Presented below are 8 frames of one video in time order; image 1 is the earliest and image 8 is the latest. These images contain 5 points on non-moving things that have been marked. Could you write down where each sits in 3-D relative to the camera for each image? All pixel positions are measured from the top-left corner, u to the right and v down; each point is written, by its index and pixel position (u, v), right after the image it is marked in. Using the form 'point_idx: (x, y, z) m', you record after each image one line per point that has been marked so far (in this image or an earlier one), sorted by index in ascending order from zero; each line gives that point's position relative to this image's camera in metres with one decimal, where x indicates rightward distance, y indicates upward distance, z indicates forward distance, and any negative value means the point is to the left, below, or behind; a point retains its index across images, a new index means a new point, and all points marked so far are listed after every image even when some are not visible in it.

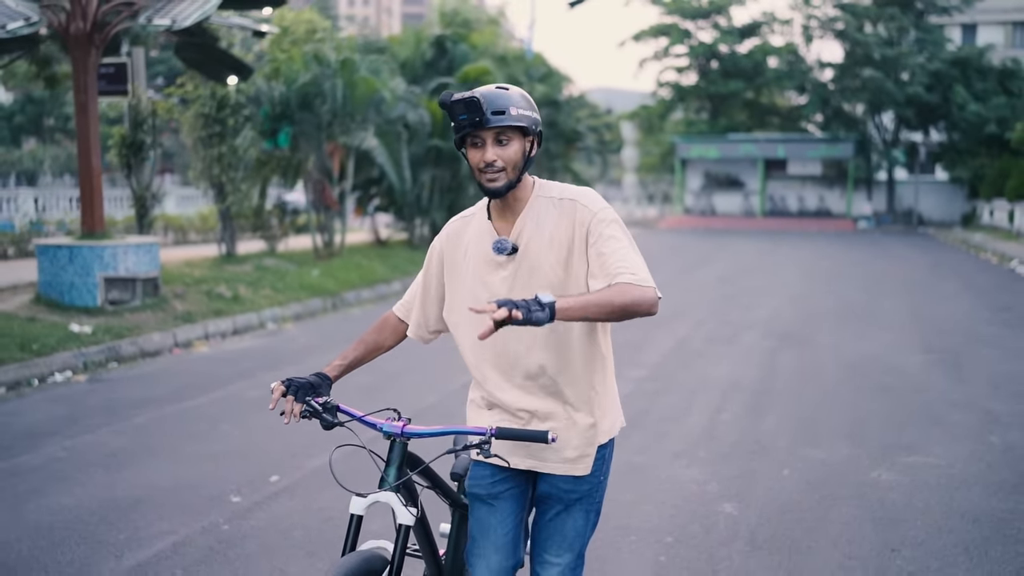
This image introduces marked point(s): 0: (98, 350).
0: (-3.8, -0.6, +9.6) m
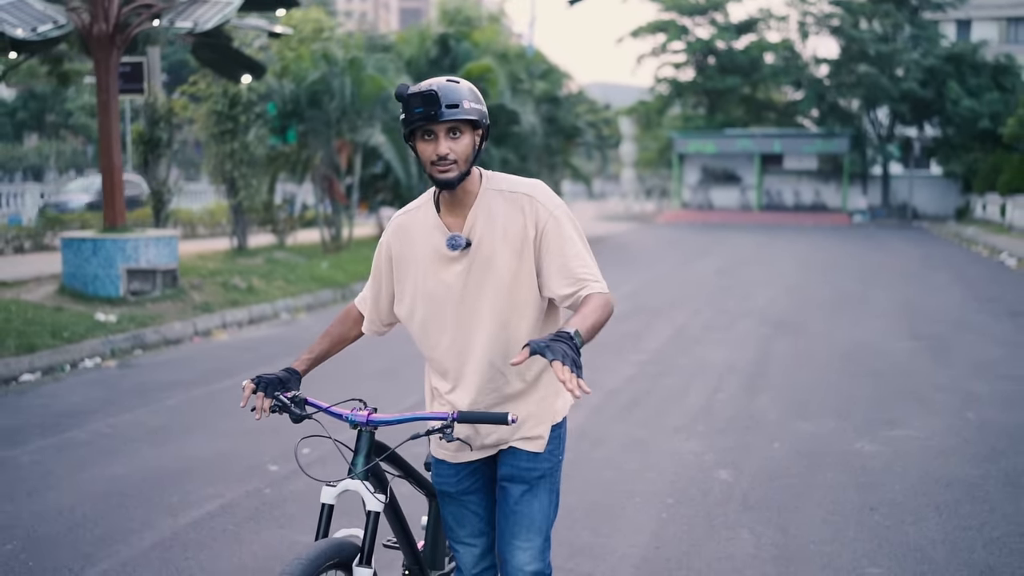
0: (-3.8, -0.5, +10.1) m
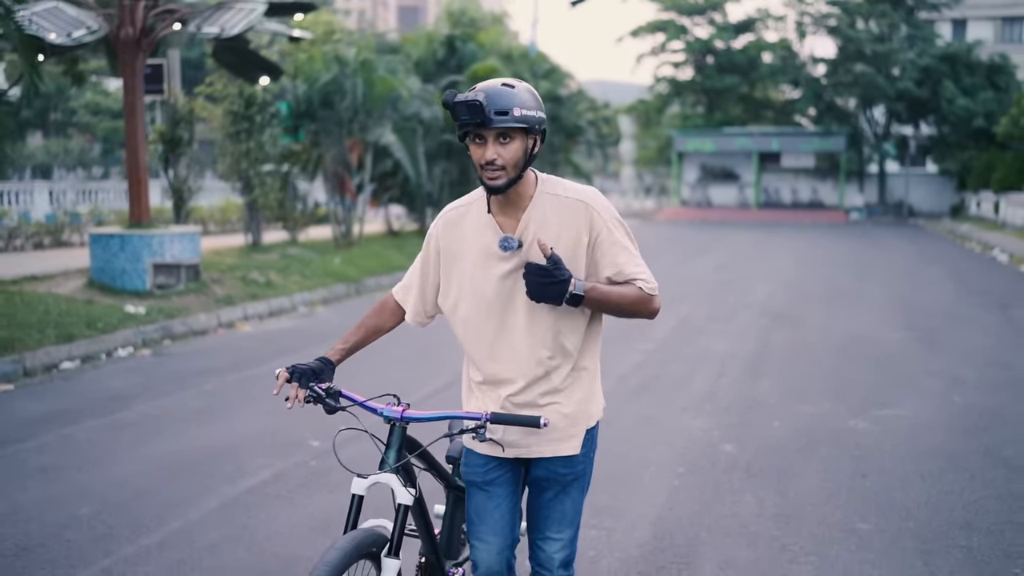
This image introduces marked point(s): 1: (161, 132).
0: (-3.6, -0.4, +10.6) m
1: (-5.0, +2.2, +14.8) m
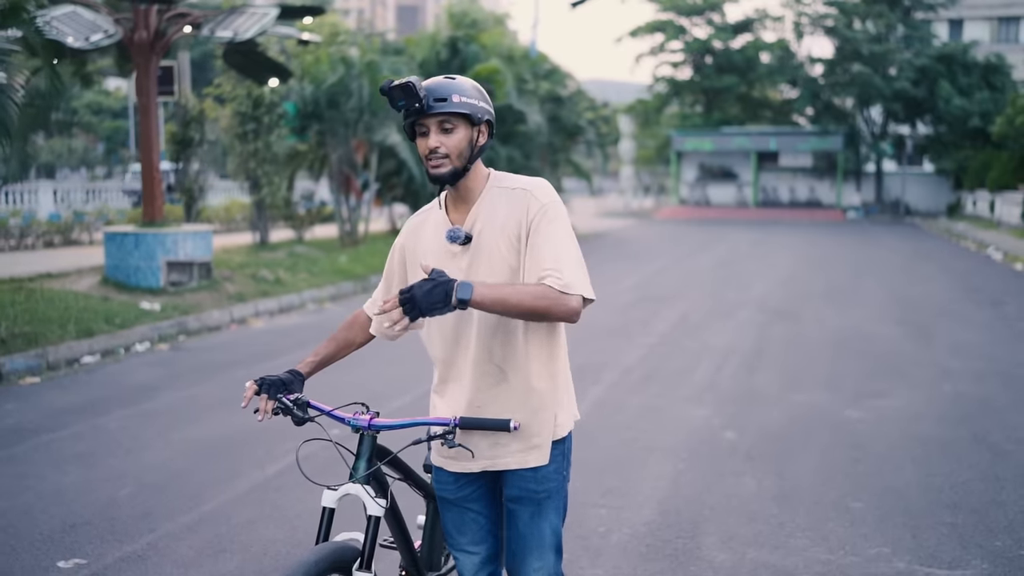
0: (-3.6, -0.4, +10.9) m
1: (-4.9, +2.3, +15.1) m
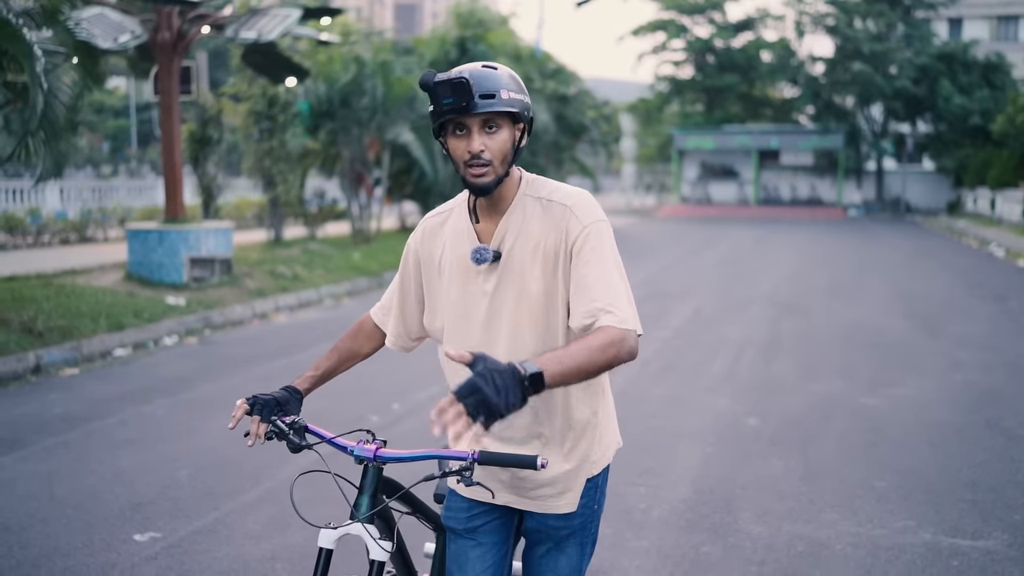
0: (-3.4, -0.3, +11.1) m
1: (-4.7, +2.3, +15.4) m
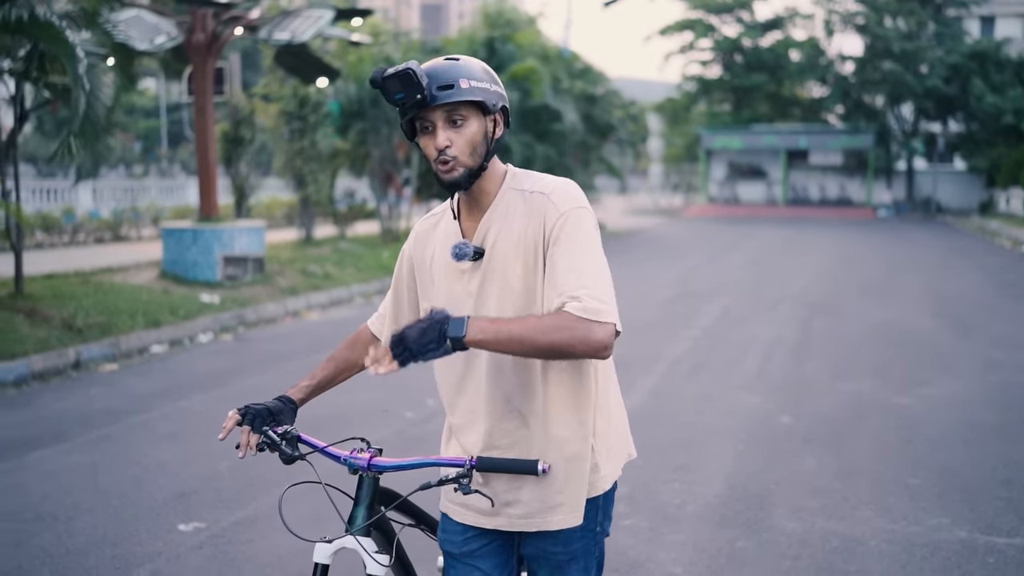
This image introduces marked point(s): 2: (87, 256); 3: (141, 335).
0: (-3.1, -0.3, +11.3) m
1: (-4.3, +2.3, +15.6) m
2: (-6.0, +0.4, +14.7) m
3: (-3.5, -0.4, +9.7) m
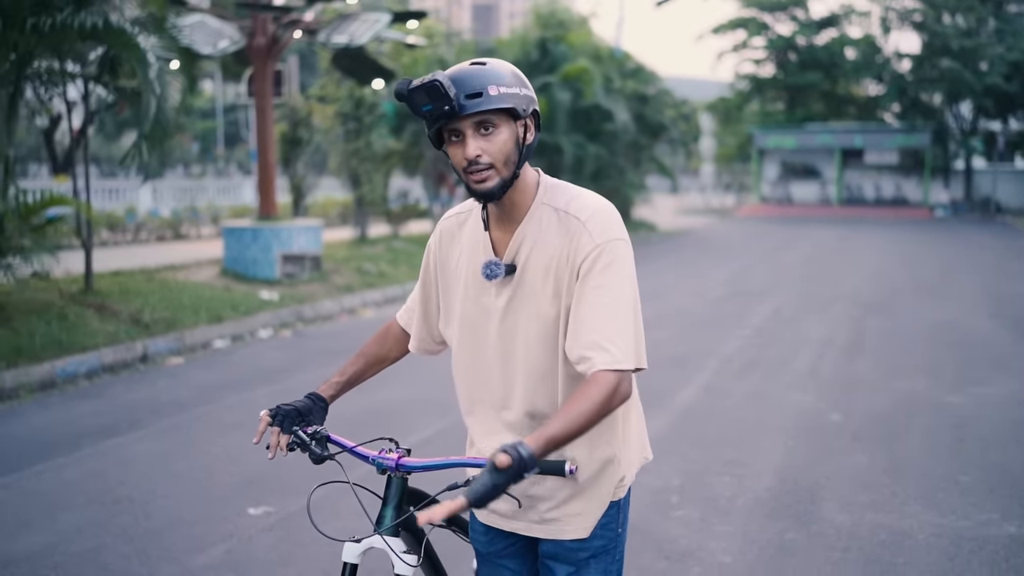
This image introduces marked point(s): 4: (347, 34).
0: (-2.5, -0.3, +11.5) m
1: (-3.5, +2.4, +15.9) m
2: (-5.3, +0.5, +15.1) m
3: (-3.0, -0.4, +10.0) m
4: (-2.1, +3.2, +13.2) m
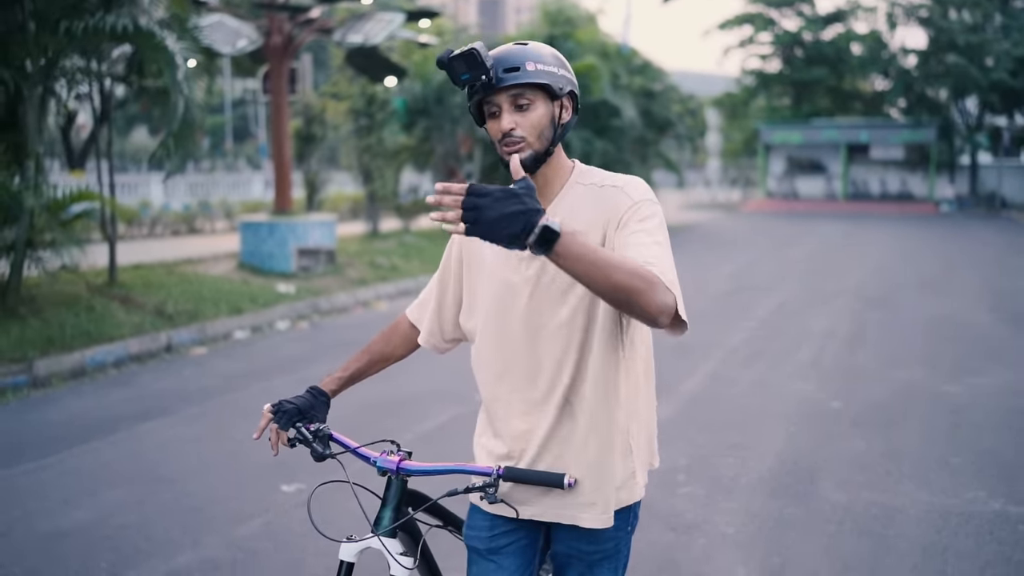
0: (-2.4, -0.2, +11.9) m
1: (-3.4, +2.5, +16.2) m
2: (-5.1, +0.6, +15.4) m
3: (-2.8, -0.3, +10.3) m
4: (-2.0, +3.3, +13.5) m
